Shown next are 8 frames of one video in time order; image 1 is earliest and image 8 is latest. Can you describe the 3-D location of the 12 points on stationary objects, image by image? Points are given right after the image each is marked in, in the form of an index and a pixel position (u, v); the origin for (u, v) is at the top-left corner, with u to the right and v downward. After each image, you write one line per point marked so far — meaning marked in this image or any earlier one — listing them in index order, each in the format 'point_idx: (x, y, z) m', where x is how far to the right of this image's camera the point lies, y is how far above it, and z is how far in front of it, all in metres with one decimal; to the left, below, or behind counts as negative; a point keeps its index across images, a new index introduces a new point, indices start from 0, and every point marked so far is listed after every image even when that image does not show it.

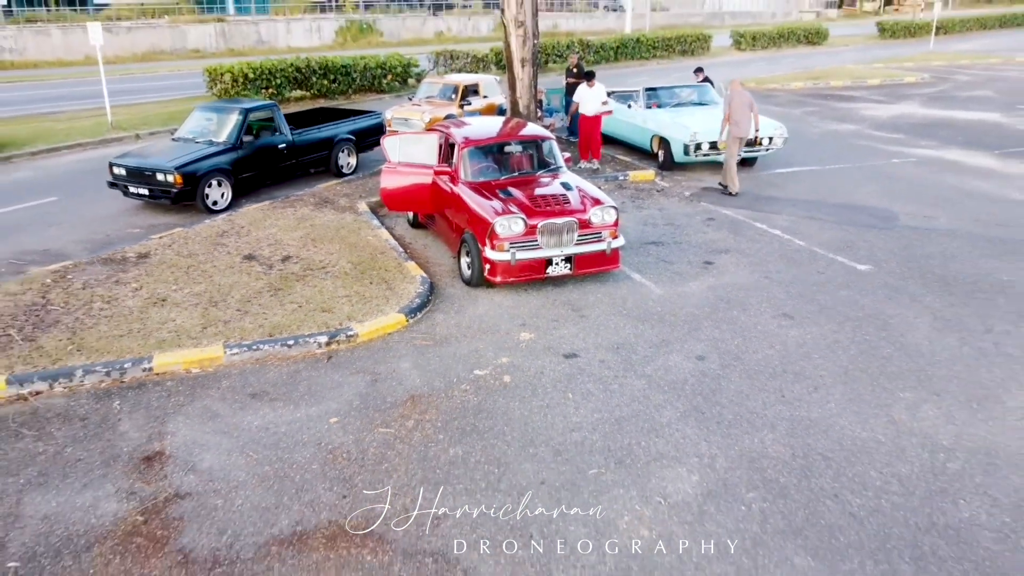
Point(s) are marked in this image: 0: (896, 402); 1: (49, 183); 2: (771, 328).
0: (+2.5, -0.7, +5.2) m
1: (-6.6, +1.5, +11.6) m
2: (+2.0, -0.3, +6.3) m
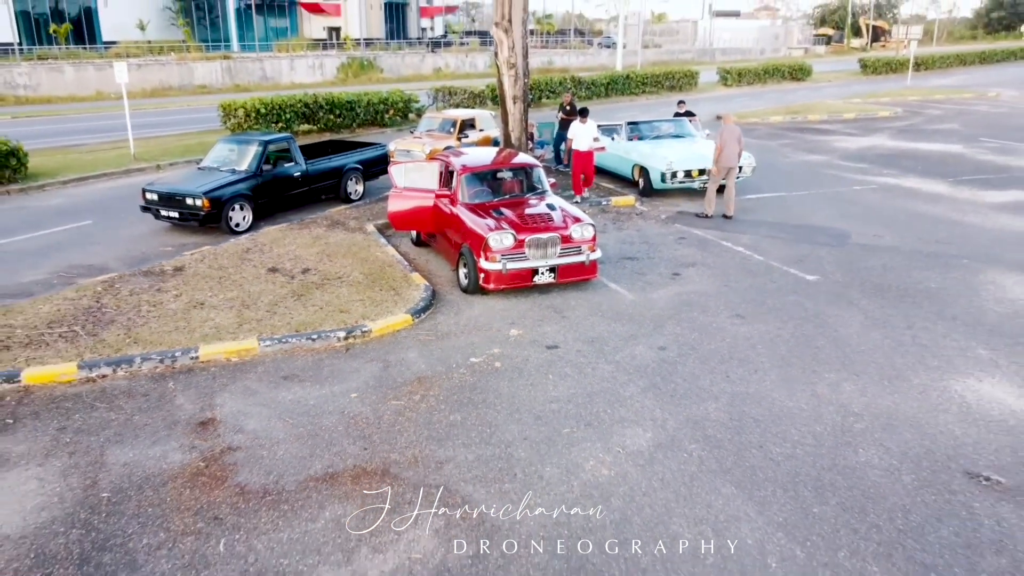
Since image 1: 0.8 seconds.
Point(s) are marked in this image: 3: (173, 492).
0: (+2.4, -0.7, +6.3) m
1: (-6.7, +1.3, +12.7) m
2: (+1.9, -0.3, +7.4) m
3: (-2.0, -1.2, +4.9) m
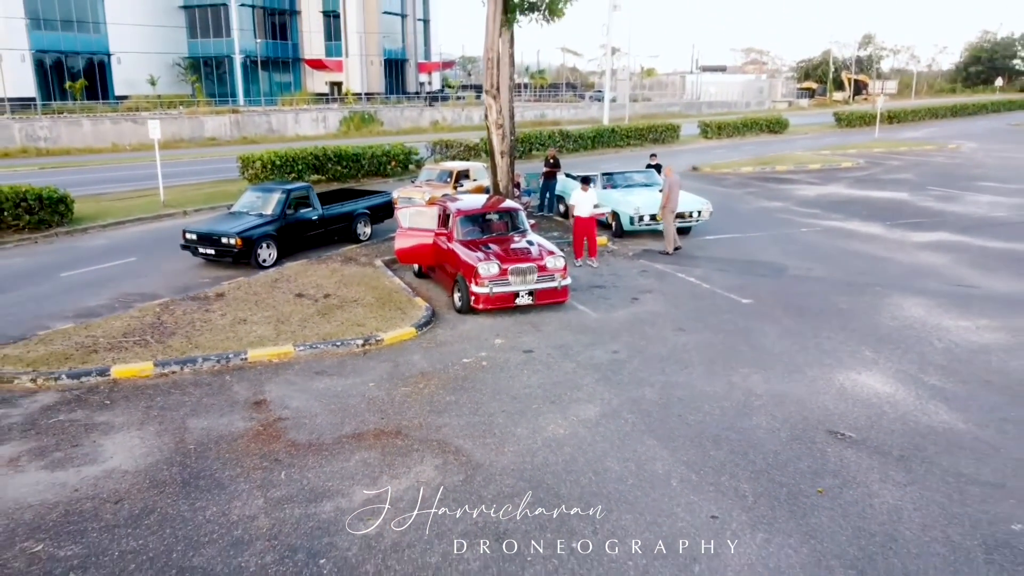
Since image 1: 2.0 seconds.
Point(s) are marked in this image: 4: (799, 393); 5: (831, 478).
0: (+2.2, -0.8, +8.0) m
1: (-6.9, +0.7, +14.5) m
2: (+1.8, -0.5, +9.2) m
3: (-2.2, -1.3, +6.6) m
4: (+2.7, -1.0, +7.5) m
5: (+2.3, -1.4, +5.9) m
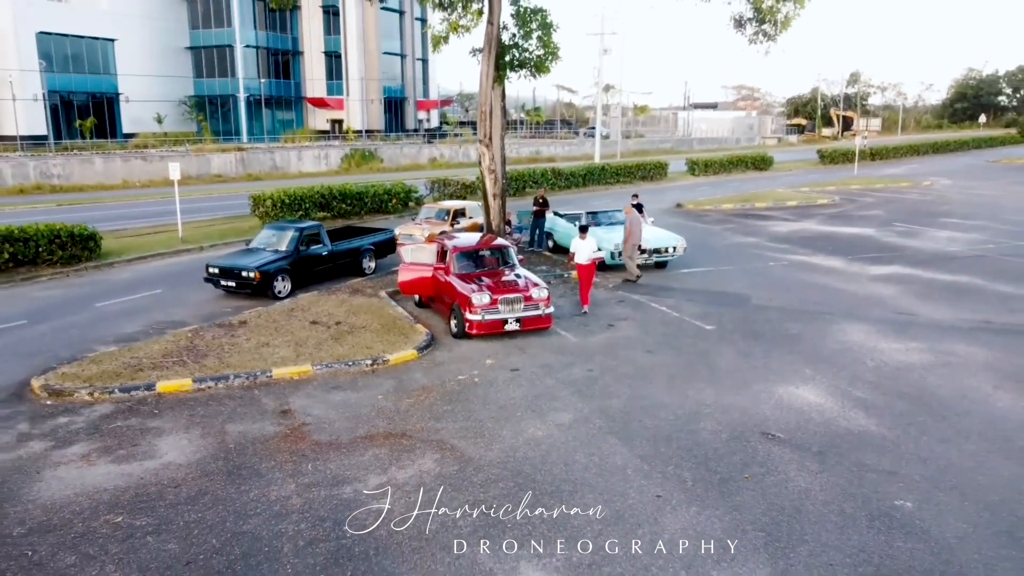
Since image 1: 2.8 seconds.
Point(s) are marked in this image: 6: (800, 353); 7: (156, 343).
0: (+2.1, -1.1, +9.4) m
1: (-7.1, +0.1, +15.9) m
2: (+1.6, -0.9, +10.5) m
3: (-2.3, -1.5, +7.9) m
4: (+2.5, -1.3, +8.8) m
5: (+2.2, -1.6, +7.2) m
6: (+3.8, -0.8, +10.7) m
7: (-4.9, -0.8, +11.1) m
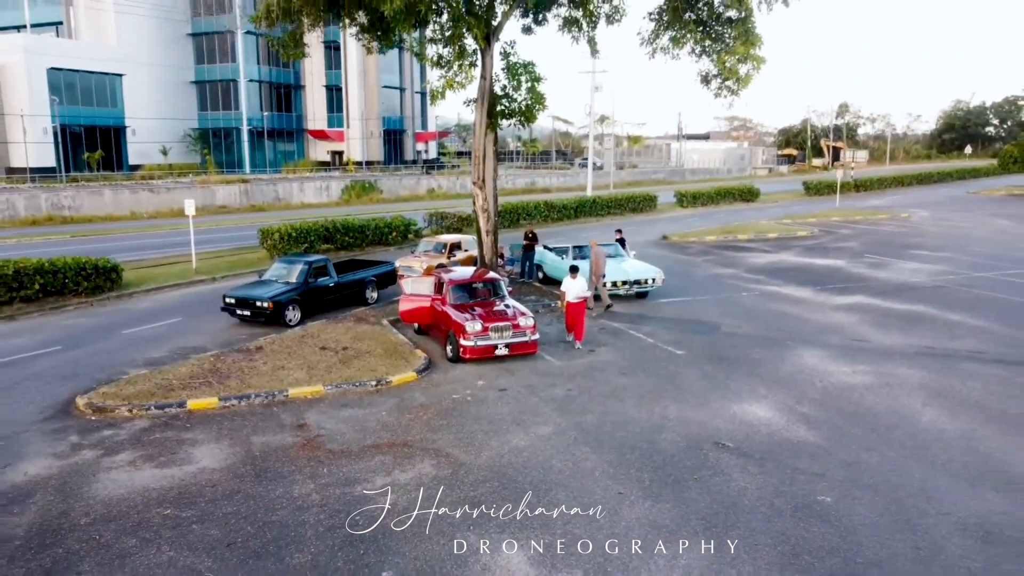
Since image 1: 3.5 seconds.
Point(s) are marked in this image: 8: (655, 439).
0: (+1.9, -1.5, +10.6) m
1: (-7.3, -0.5, +17.2) m
2: (+1.5, -1.3, +11.8) m
3: (-2.5, -1.9, +9.2) m
4: (+2.4, -1.6, +10.1) m
5: (+2.1, -1.9, +8.5) m
6: (+3.7, -1.3, +12.0) m
7: (-5.1, -1.2, +12.4) m
8: (+1.7, -1.8, +9.3) m
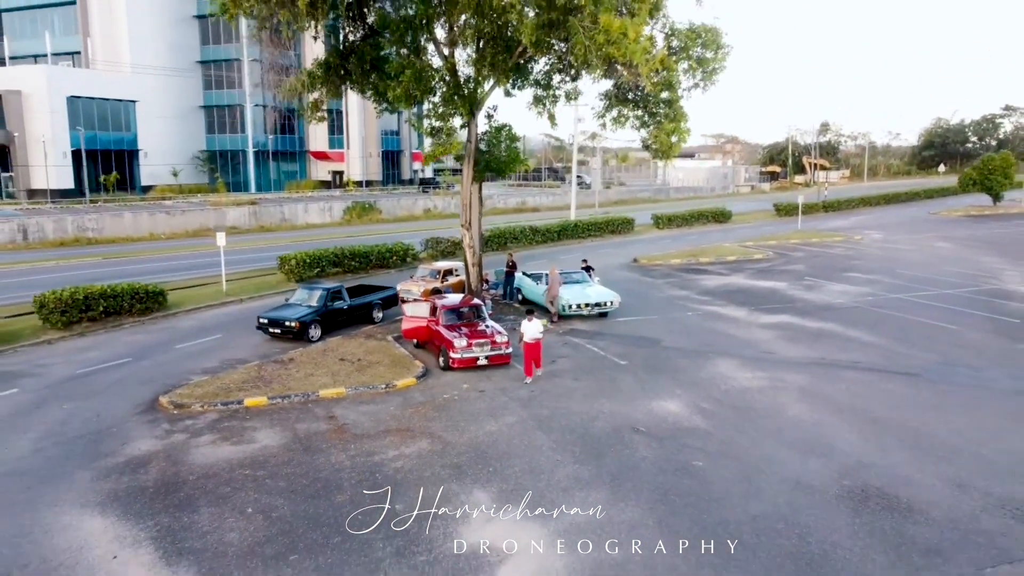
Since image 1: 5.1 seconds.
0: (+1.5, -2.0, +14.2) m
1: (-7.7, -1.0, +20.7) m
2: (+1.0, -1.8, +15.4) m
3: (-2.9, -2.3, +12.7) m
4: (+1.9, -2.1, +13.7) m
5: (+1.6, -2.4, +12.0) m
6: (+3.2, -1.8, +15.5) m
7: (-5.5, -1.7, +15.9) m
8: (+1.2, -2.2, +12.9) m
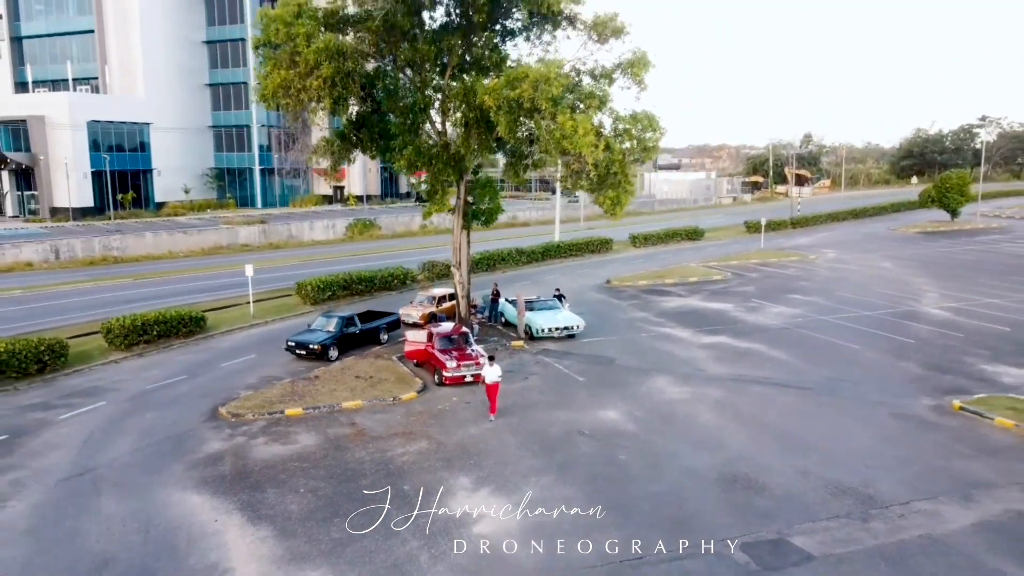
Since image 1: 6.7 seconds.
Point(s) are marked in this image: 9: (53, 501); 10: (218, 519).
0: (+1.0, -2.8, +18.5) m
1: (-8.3, -1.9, +25.0) m
2: (+0.5, -2.6, +19.7) m
3: (-3.4, -3.2, +17.0) m
4: (+1.4, -2.9, +18.0) m
5: (+1.2, -3.2, +16.4) m
6: (+2.7, -2.6, +19.9) m
7: (-6.0, -2.5, +20.2) m
8: (+0.8, -3.0, +17.2) m
9: (-8.0, -3.7, +14.0) m
10: (-4.8, -3.8, +13.2) m
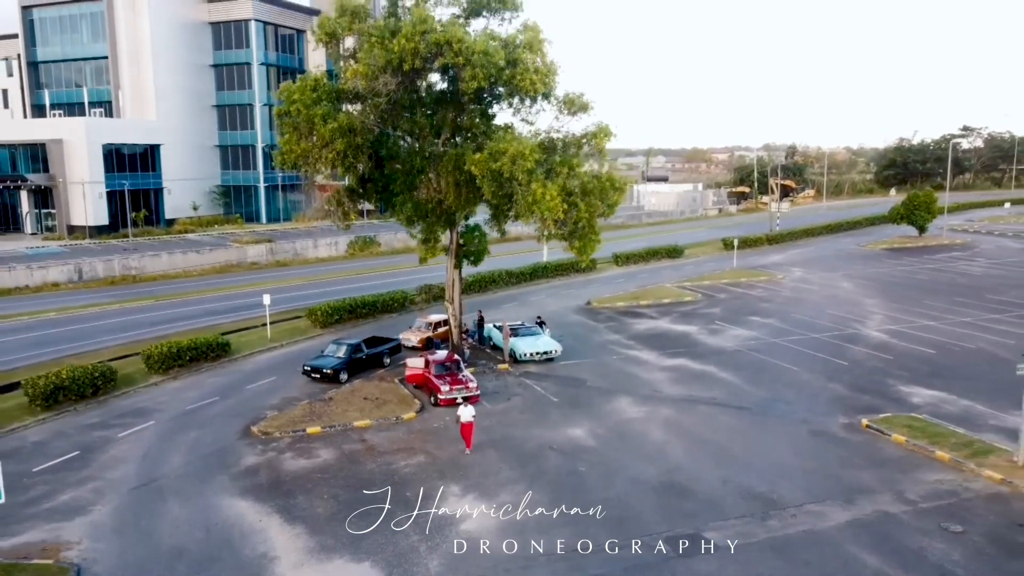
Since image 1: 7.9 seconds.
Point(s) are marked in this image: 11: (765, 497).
0: (+0.5, -3.9, +22.3) m
1: (-8.8, -2.9, +28.7) m
2: (+0.1, -3.7, +23.4) m
3: (-3.8, -4.2, +20.7) m
4: (+1.0, -4.0, +21.7) m
5: (+0.7, -4.3, +20.1) m
6: (+2.3, -3.7, +23.6) m
7: (-6.5, -3.6, +23.9) m
8: (+0.3, -4.1, +20.9) m
9: (-8.4, -4.8, +17.7) m
10: (-5.3, -4.9, +17.0) m
11: (+5.6, -4.6, +17.6) m
